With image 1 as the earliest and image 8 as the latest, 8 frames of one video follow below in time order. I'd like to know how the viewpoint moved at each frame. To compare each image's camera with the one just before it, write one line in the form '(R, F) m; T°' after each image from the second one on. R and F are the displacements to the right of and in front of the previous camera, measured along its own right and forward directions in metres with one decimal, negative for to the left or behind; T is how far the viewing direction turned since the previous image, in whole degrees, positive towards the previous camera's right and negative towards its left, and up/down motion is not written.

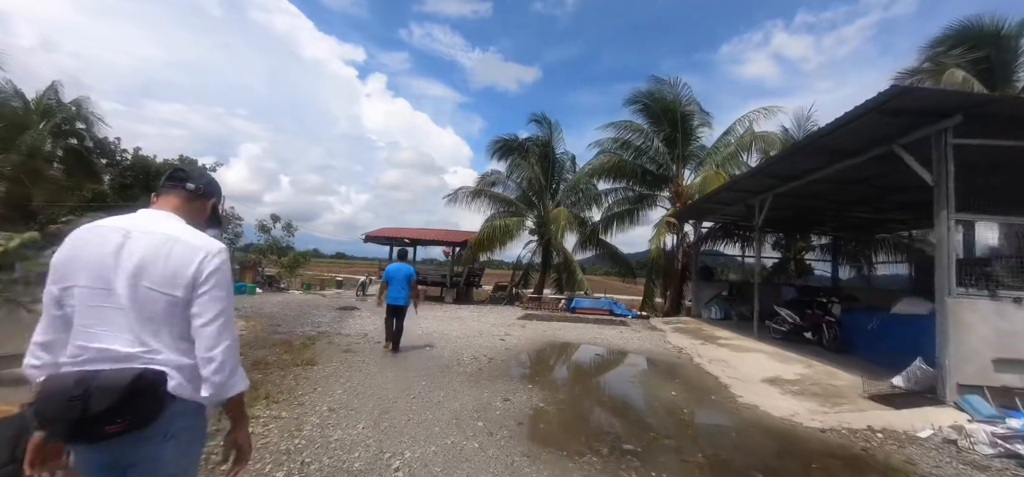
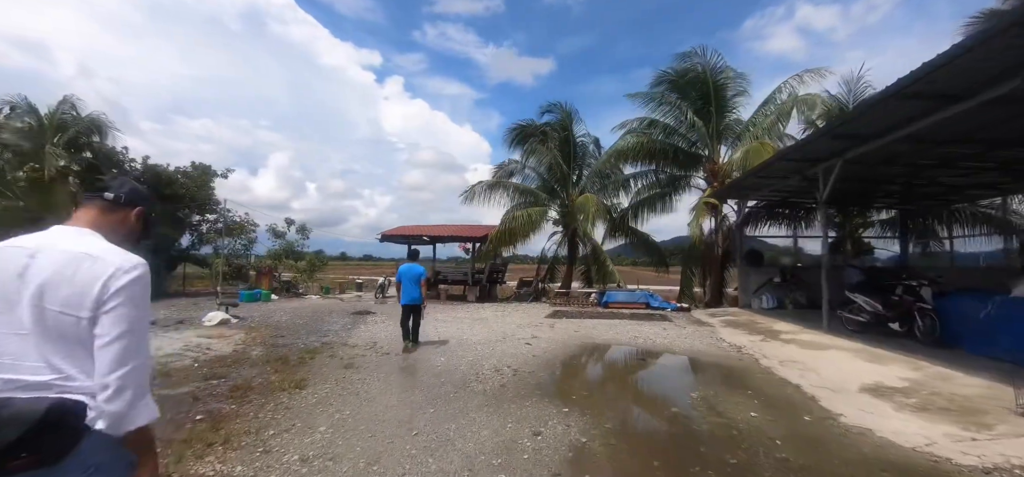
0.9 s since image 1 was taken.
(0.0, +1.2) m; -3°
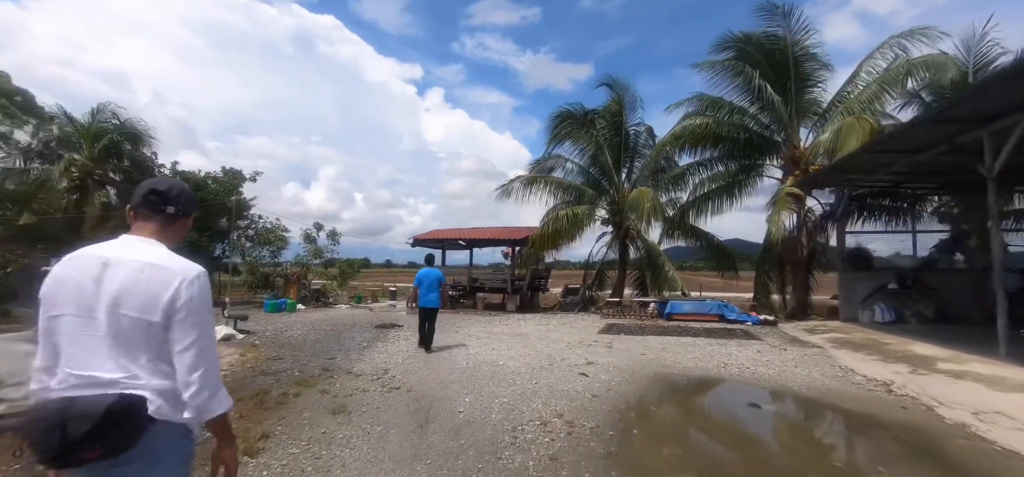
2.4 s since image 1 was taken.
(-0.1, +1.9) m; -6°
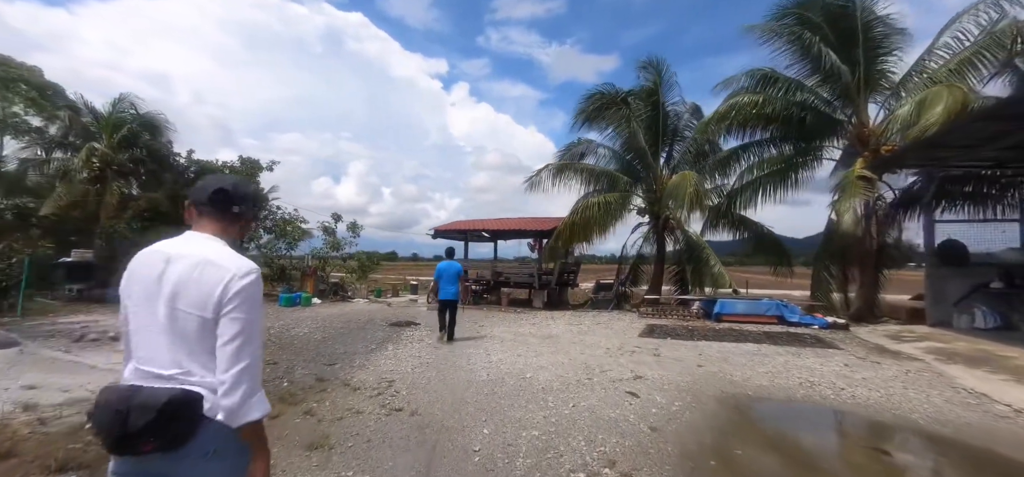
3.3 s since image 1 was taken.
(-0.1, +1.2) m; -4°
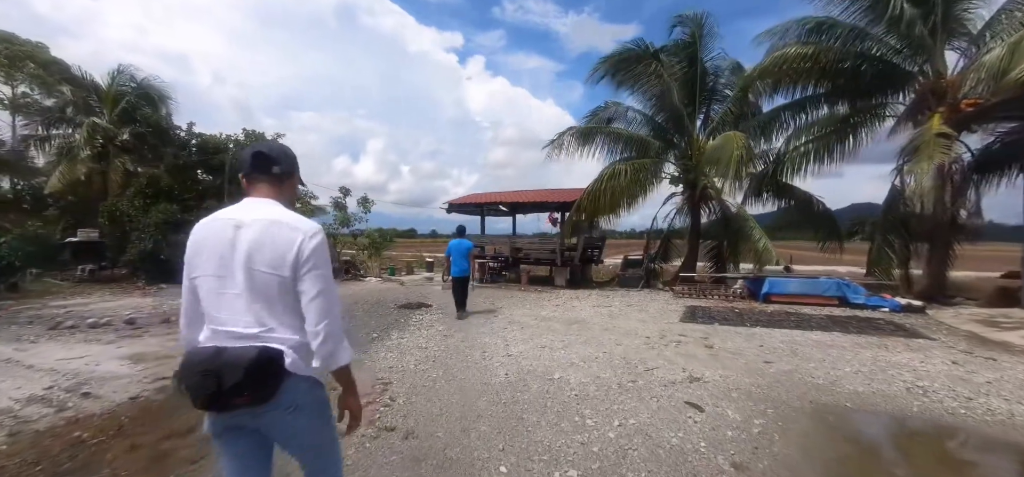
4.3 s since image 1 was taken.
(-0.1, +1.2) m; -3°
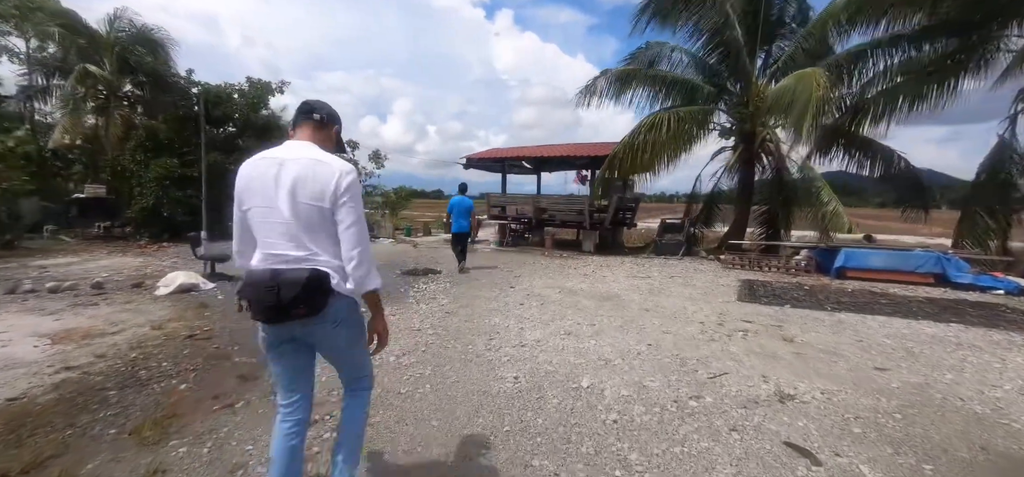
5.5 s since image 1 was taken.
(+0.1, +1.4) m; -4°
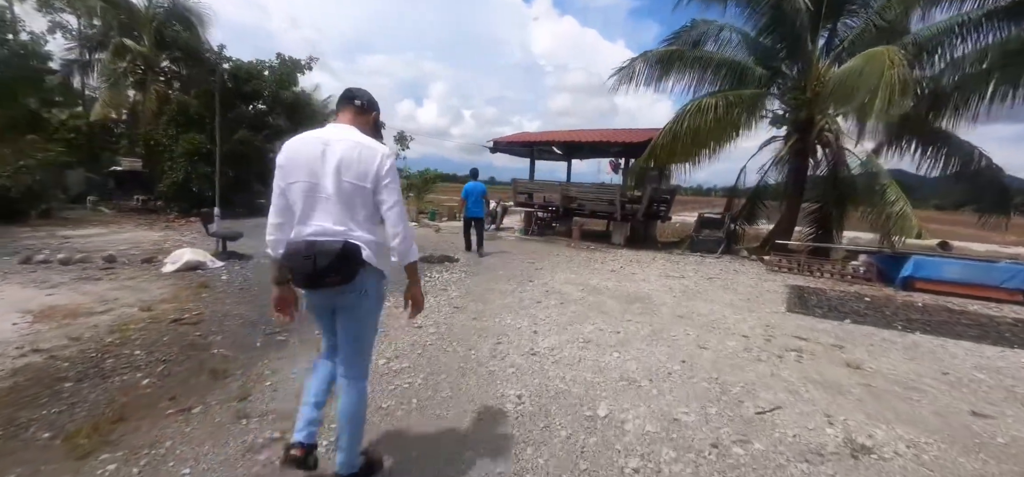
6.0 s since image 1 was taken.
(+0.1, +0.6) m; -4°
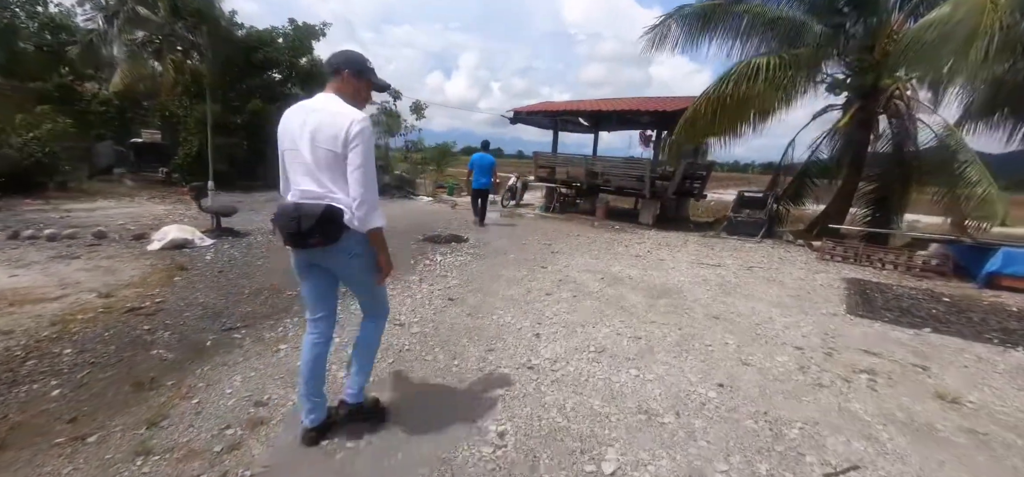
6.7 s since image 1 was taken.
(+0.2, +0.7) m; -4°
